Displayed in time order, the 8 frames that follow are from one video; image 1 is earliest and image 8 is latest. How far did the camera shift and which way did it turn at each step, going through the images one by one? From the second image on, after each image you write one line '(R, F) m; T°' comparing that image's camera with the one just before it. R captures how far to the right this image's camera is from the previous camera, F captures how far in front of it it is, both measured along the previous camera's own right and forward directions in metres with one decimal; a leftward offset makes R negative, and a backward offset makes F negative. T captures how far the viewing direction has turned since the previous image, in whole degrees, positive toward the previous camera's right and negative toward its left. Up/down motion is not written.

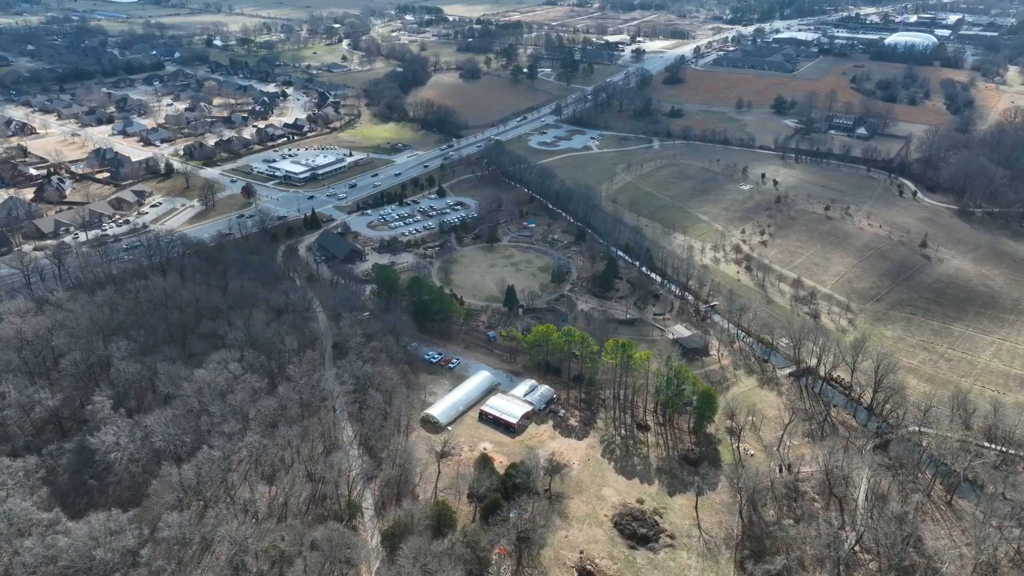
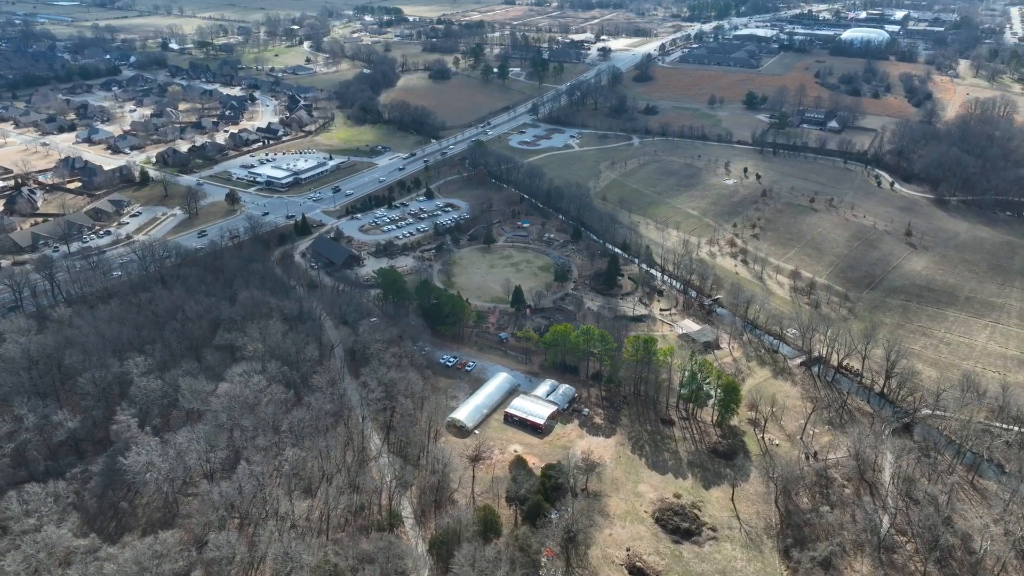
(-3.3, +0.3) m; +3°
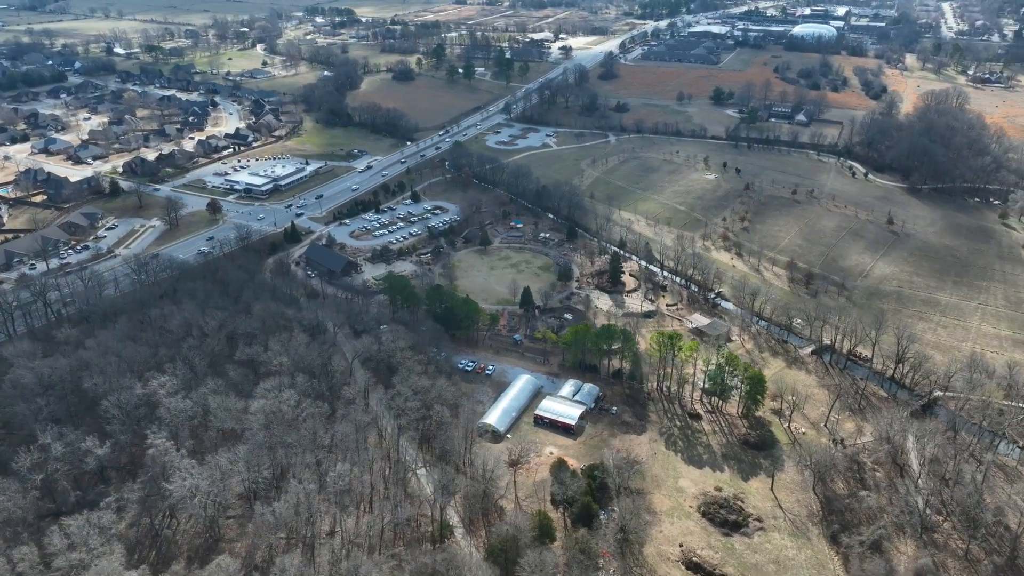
(-3.9, +0.4) m; +4°
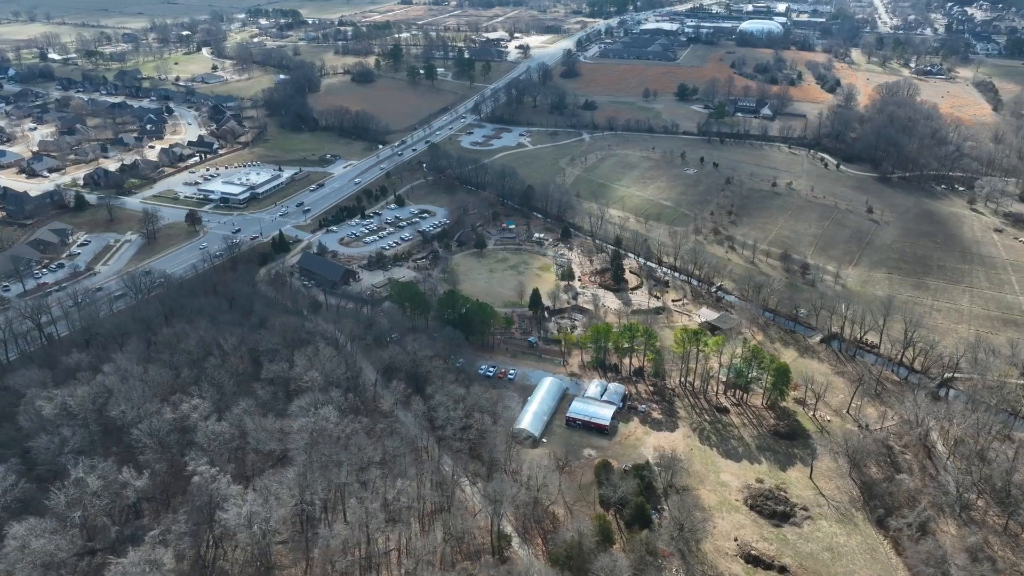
(-4.1, +0.6) m; +4°
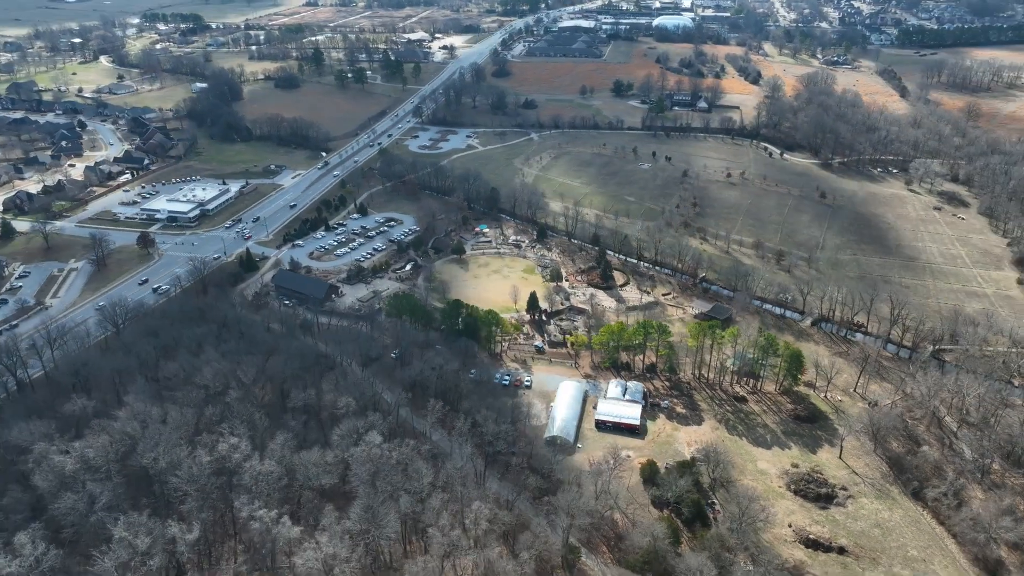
(-5.5, +1.1) m; +7°
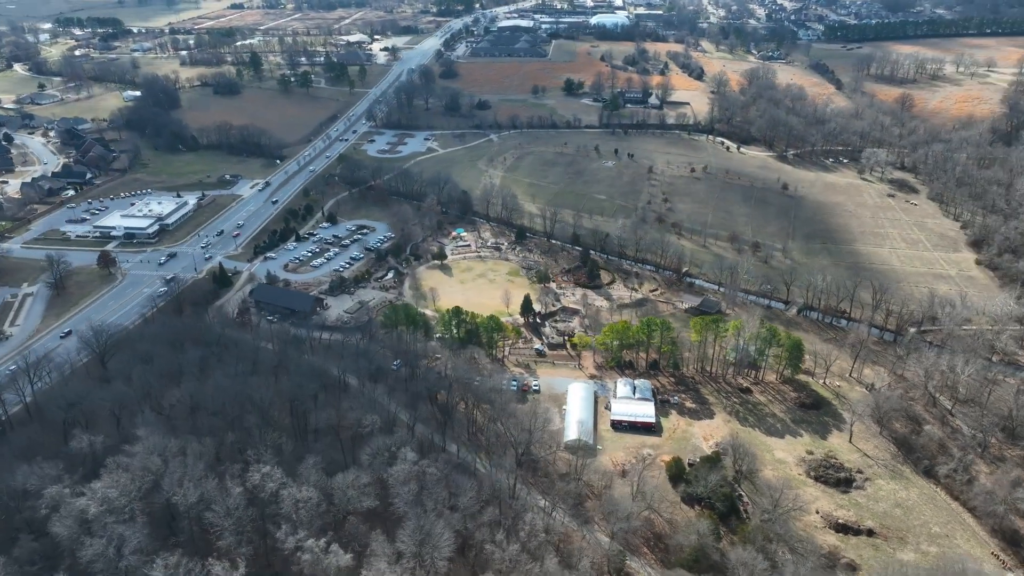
(-3.8, +0.7) m; +5°
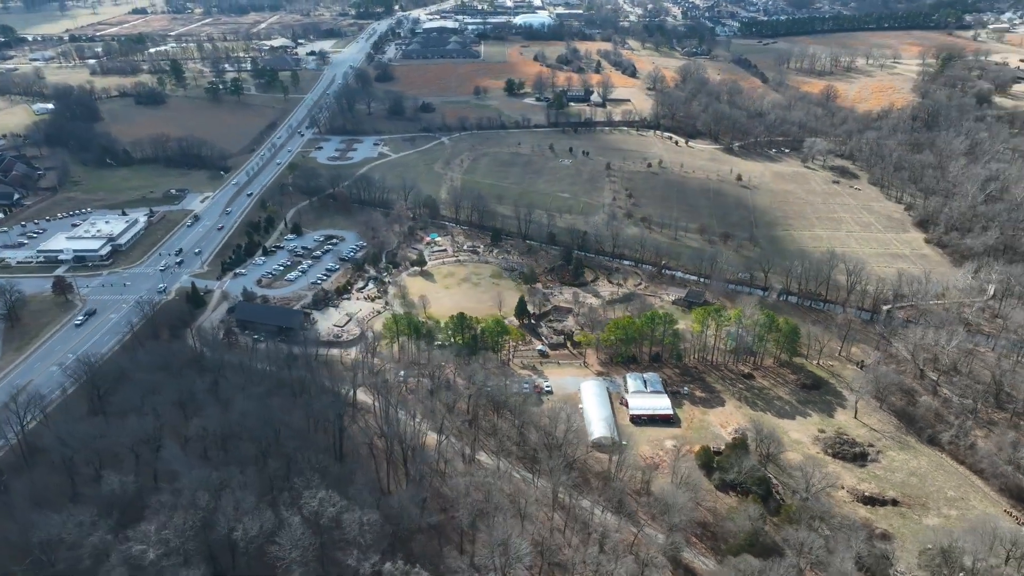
(-4.7, +0.5) m; +7°
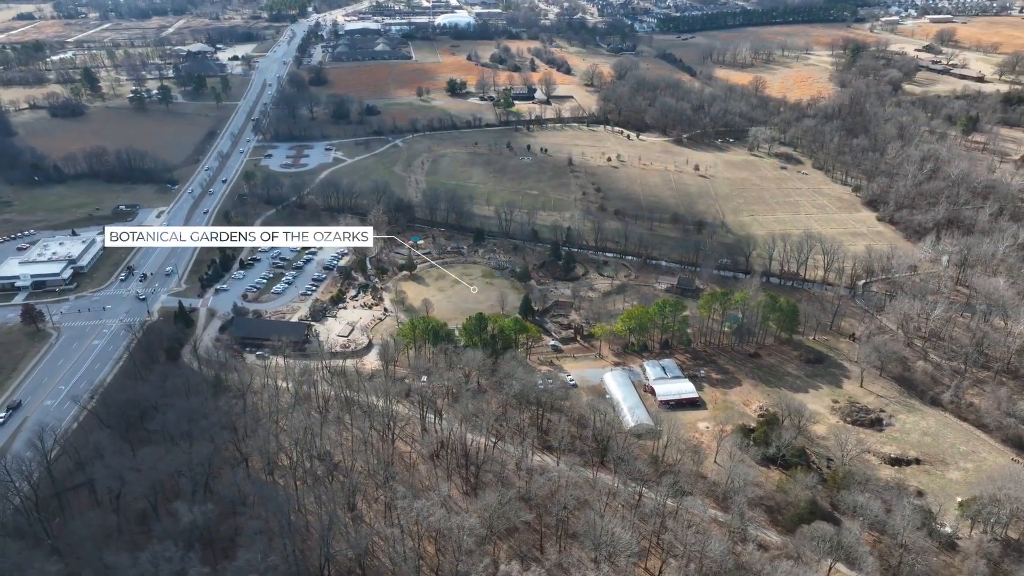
(-5.8, +0.2) m; +7°
